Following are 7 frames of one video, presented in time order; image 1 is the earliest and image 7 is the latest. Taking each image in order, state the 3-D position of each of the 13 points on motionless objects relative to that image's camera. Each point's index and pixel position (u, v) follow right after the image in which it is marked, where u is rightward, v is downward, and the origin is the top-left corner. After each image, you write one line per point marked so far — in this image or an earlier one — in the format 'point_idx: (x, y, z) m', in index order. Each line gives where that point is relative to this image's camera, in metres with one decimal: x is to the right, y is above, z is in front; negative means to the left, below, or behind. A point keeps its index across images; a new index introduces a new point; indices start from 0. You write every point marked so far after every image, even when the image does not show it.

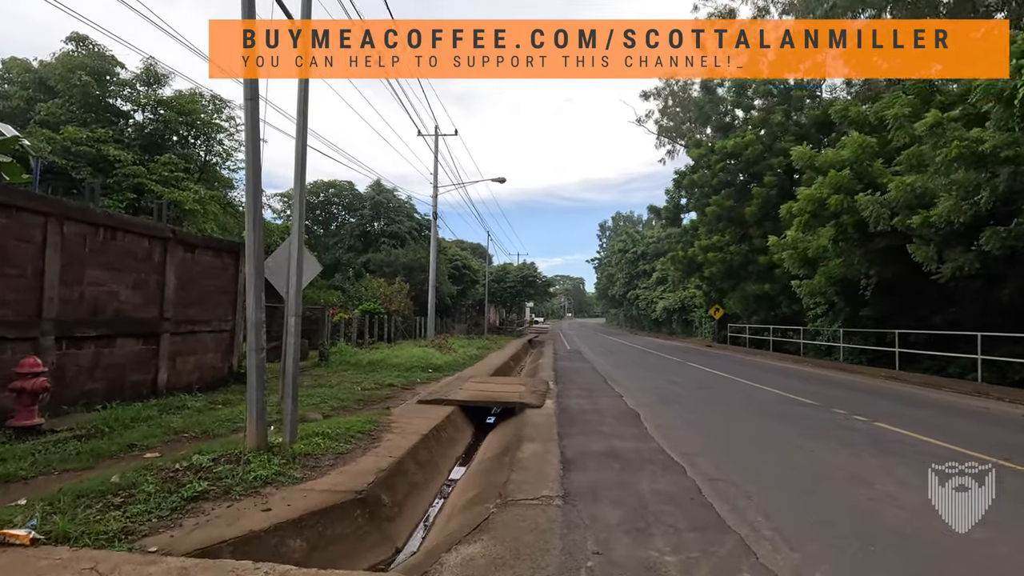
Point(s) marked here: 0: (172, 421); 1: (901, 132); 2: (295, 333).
0: (-5.3, -2.1, +8.4) m
1: (+12.3, +4.9, +16.7) m
2: (-2.9, -0.6, +7.1) m
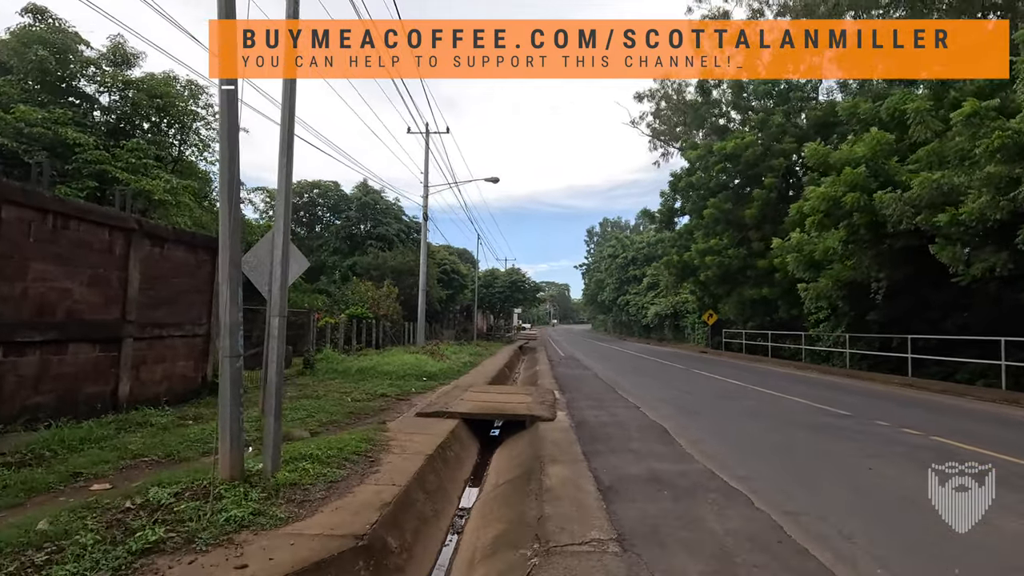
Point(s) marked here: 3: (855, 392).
0: (-5.1, -2.0, +7.1) m
1: (+12.3, +4.9, +16.0) m
2: (-2.6, -0.5, +5.9) m
3: (+10.0, -3.0, +15.7) m
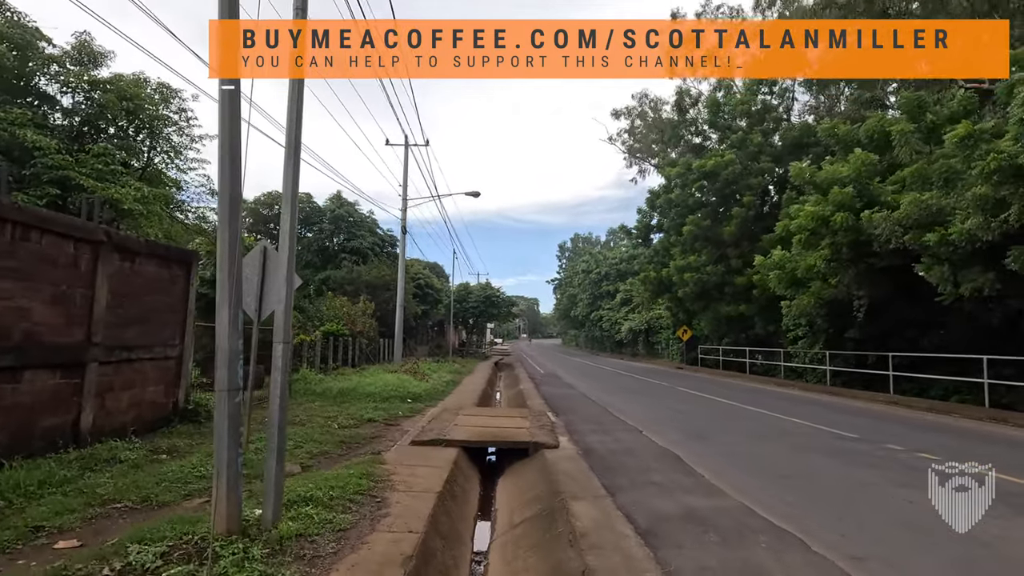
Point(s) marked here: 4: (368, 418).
0: (-4.8, -2.3, +6.2) m
1: (+12.0, +4.3, +16.3) m
2: (-2.2, -0.8, +5.2) m
3: (+9.7, -3.5, +15.7) m
4: (-3.3, -2.9, +12.2) m
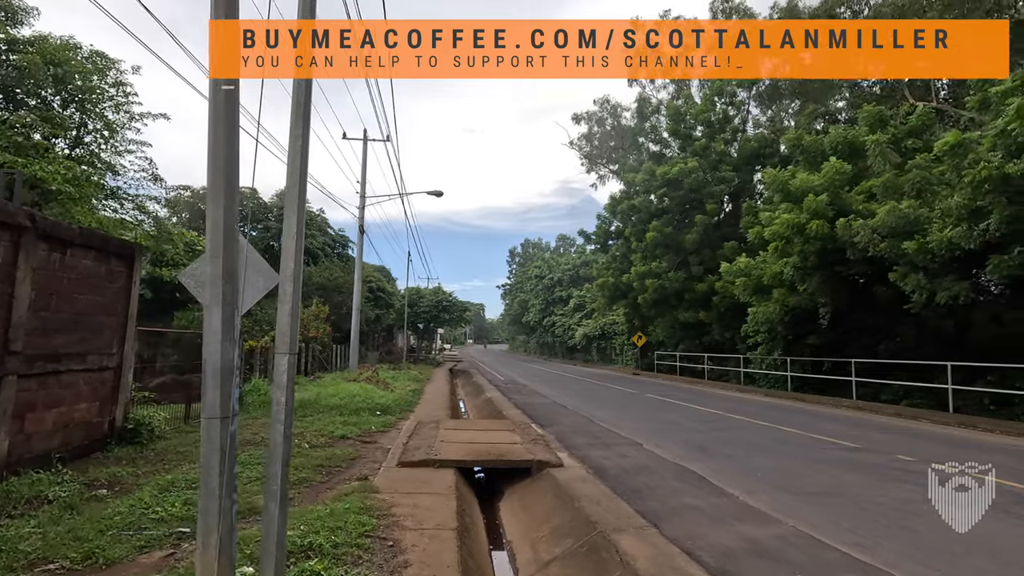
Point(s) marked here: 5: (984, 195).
0: (-4.4, -2.2, +4.8) m
1: (+11.4, +4.0, +16.7) m
2: (-1.7, -0.7, +4.1) m
3: (+9.1, -3.7, +15.7) m
4: (-3.5, -3.0, +10.9) m
5: (+10.8, +2.1, +12.2) m
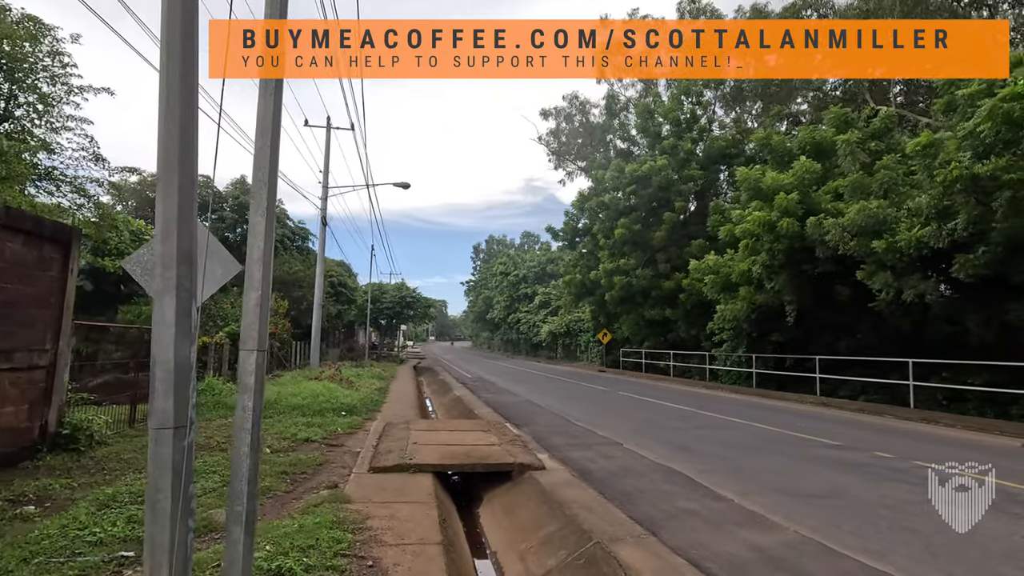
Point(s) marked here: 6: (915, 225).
0: (-4.4, -2.1, +4.0) m
1: (+10.5, +4.1, +16.9) m
2: (-1.7, -0.6, +3.5) m
3: (+8.3, -3.7, +15.9) m
4: (-4.0, -2.8, +10.2) m
5: (+10.3, +2.1, +12.5) m
6: (+10.3, +1.6, +13.7) m
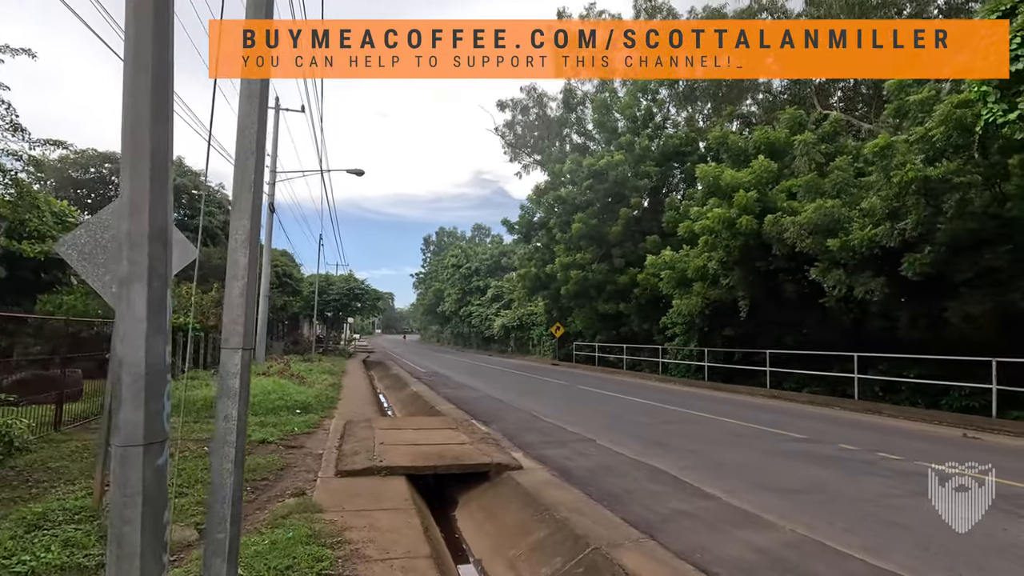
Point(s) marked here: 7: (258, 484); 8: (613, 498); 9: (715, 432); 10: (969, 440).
0: (-4.3, -2.0, +3.2) m
1: (+9.4, +4.2, +17.4) m
2: (-1.5, -0.6, +2.9) m
3: (+7.1, -3.5, +16.3) m
4: (-4.5, -2.6, +9.4) m
5: (+9.6, +2.2, +13.0) m
6: (+9.5, +1.7, +14.3) m
7: (-3.3, -2.5, +6.9) m
8: (+1.2, -2.6, +6.6) m
9: (+4.1, -2.9, +10.9) m
10: (+9.2, -3.1, +10.8) m
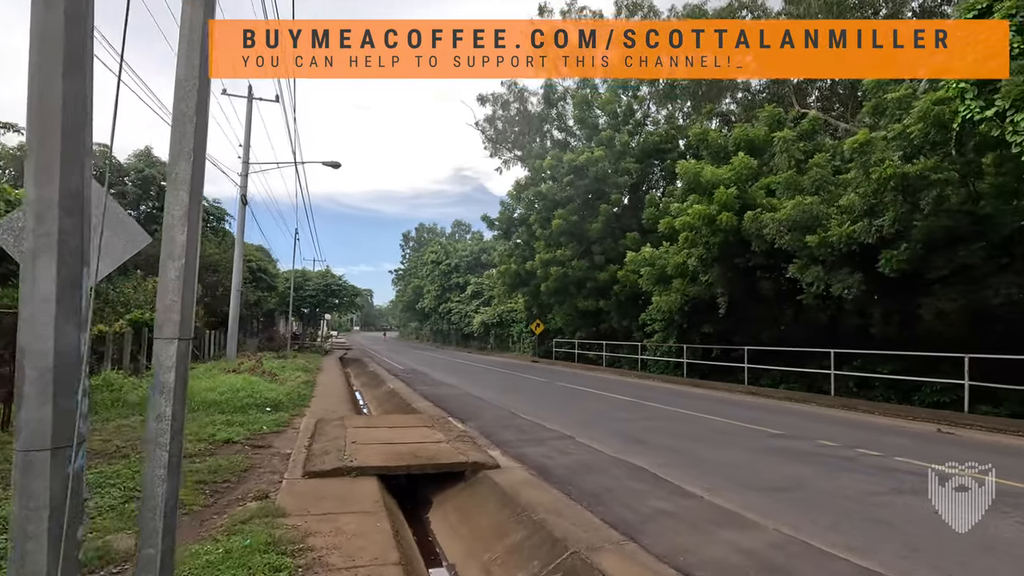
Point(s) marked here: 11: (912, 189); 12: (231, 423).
0: (-4.5, -1.9, +2.8) m
1: (+8.7, +4.3, +17.5) m
2: (-1.6, -0.5, +2.6) m
3: (+6.5, -3.4, +16.3) m
4: (-4.8, -2.5, +9.0) m
5: (+9.0, +2.3, +13.1) m
6: (+8.9, +1.8, +14.3) m
7: (-3.6, -2.4, +6.5) m
8: (+0.9, -2.5, +6.4) m
9: (+3.6, -2.8, +10.8) m
10: (+8.8, -3.0, +10.9) m
11: (+9.4, +2.4, +12.7) m
12: (-5.4, -2.6, +10.3) m
